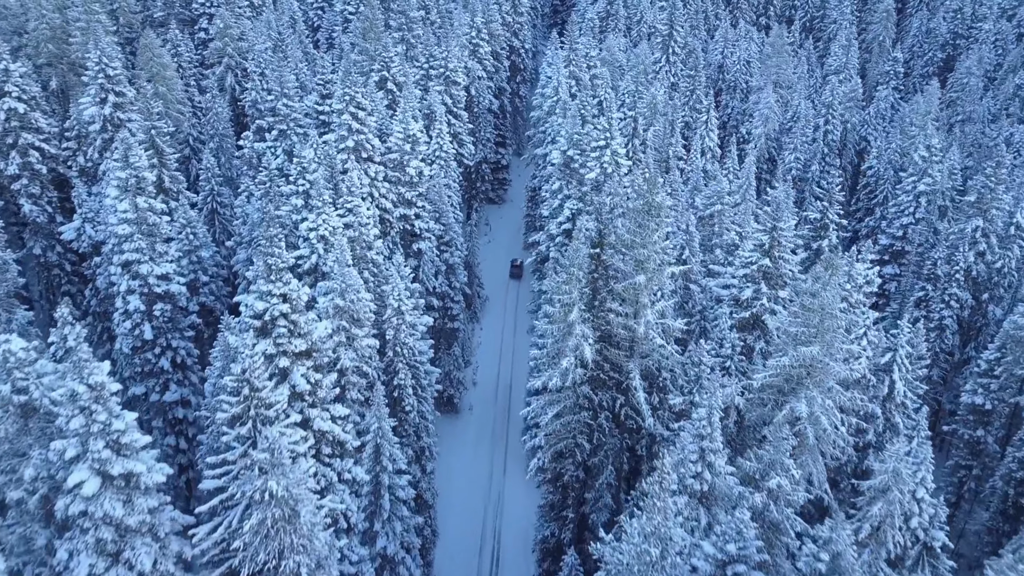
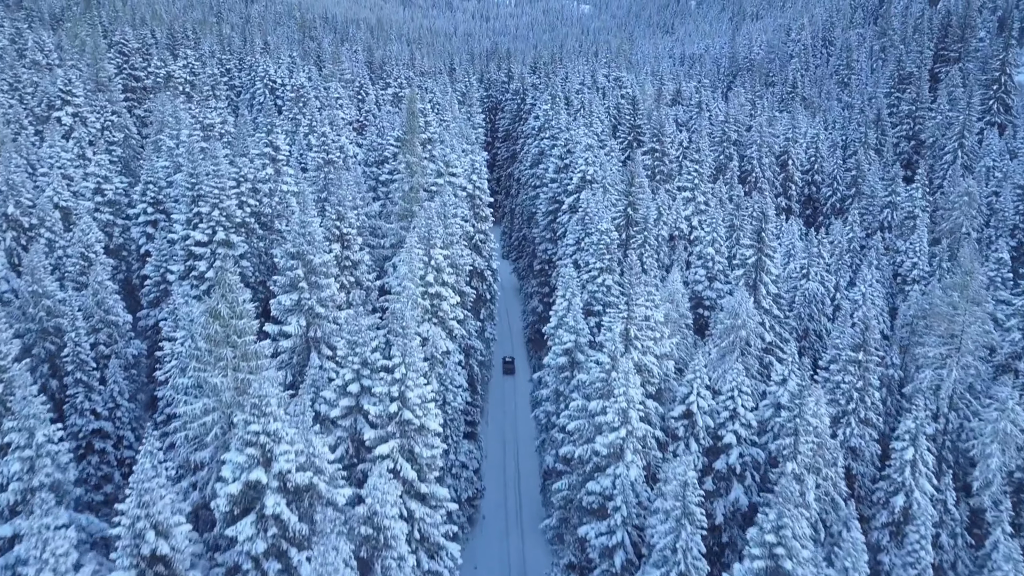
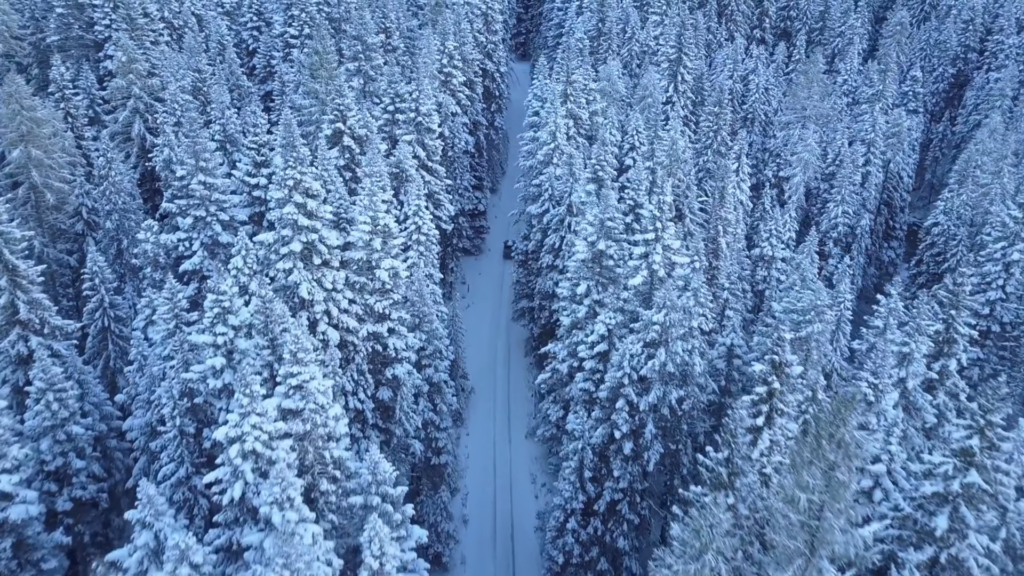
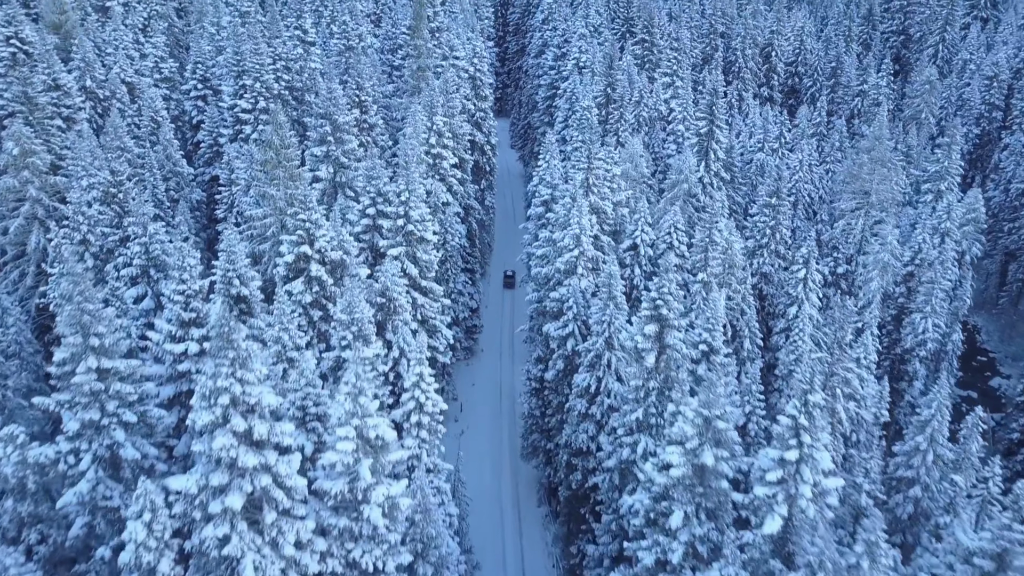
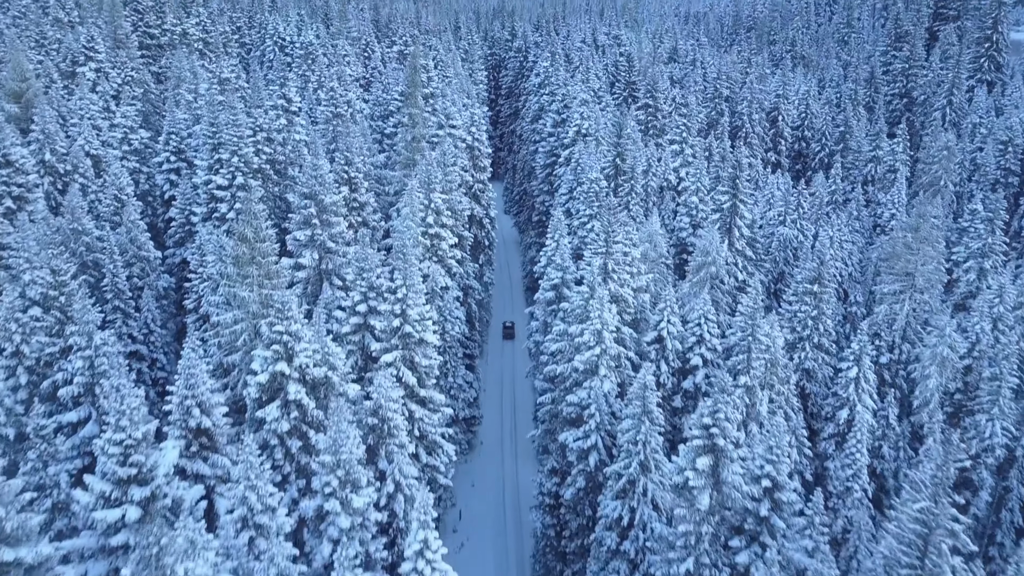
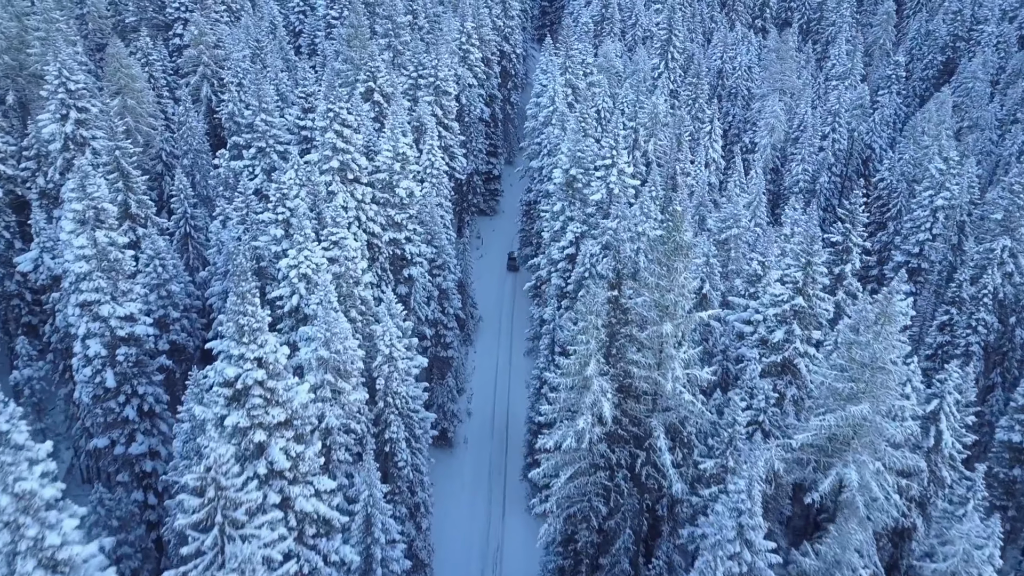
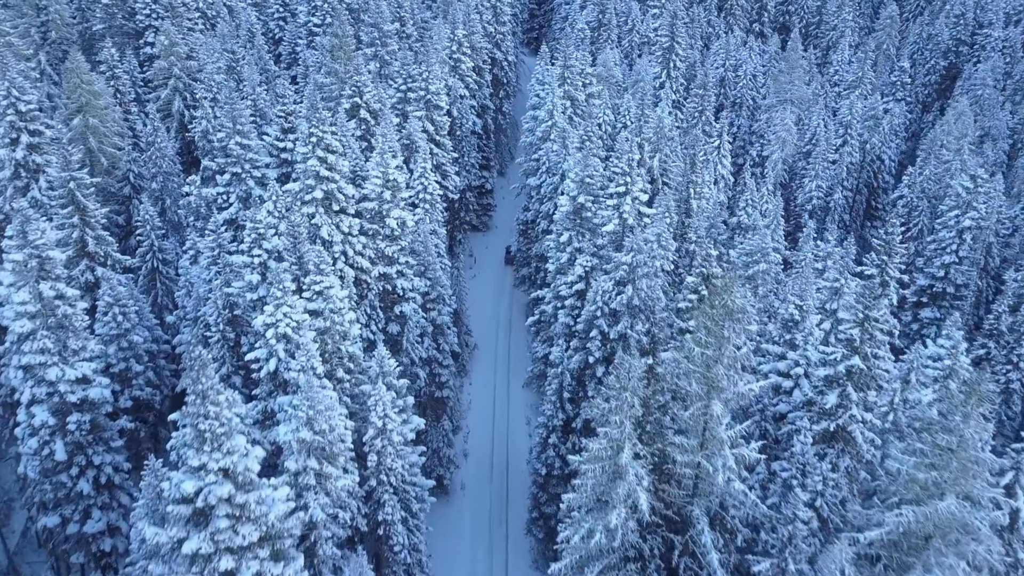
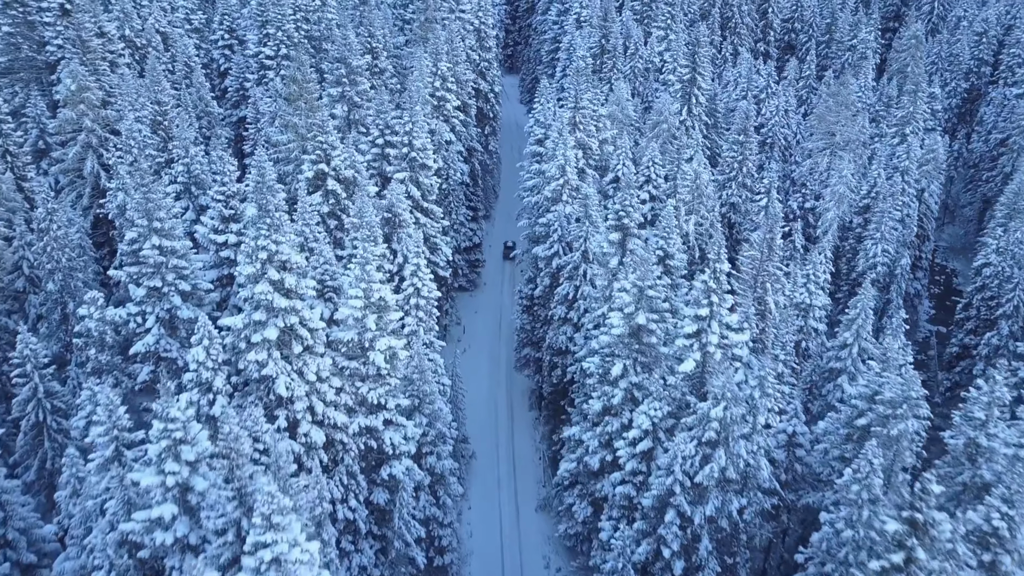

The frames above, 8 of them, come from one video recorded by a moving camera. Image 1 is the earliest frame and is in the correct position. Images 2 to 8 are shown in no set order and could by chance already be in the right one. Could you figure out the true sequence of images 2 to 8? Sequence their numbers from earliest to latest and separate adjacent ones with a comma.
6, 7, 3, 8, 4, 5, 2
